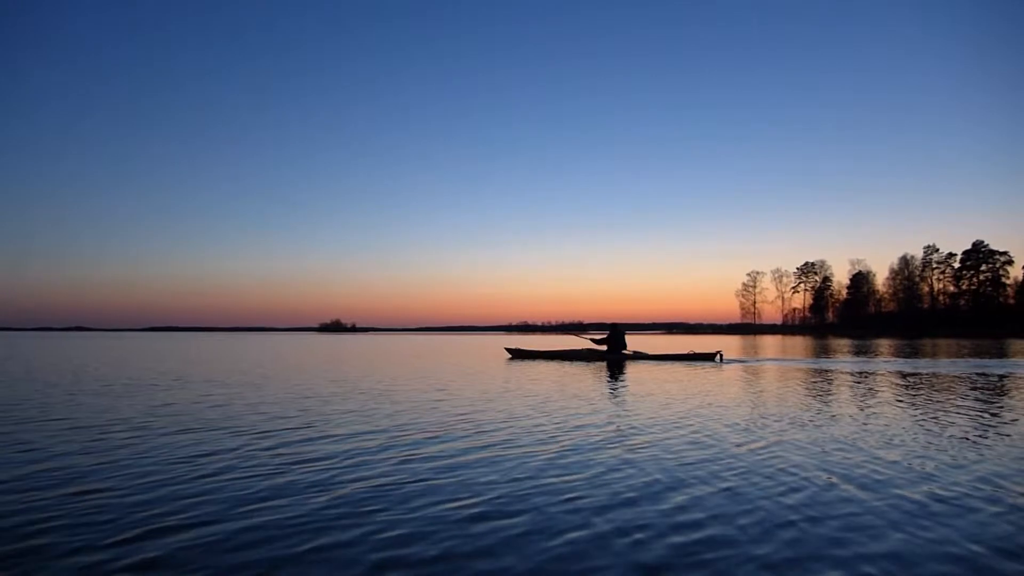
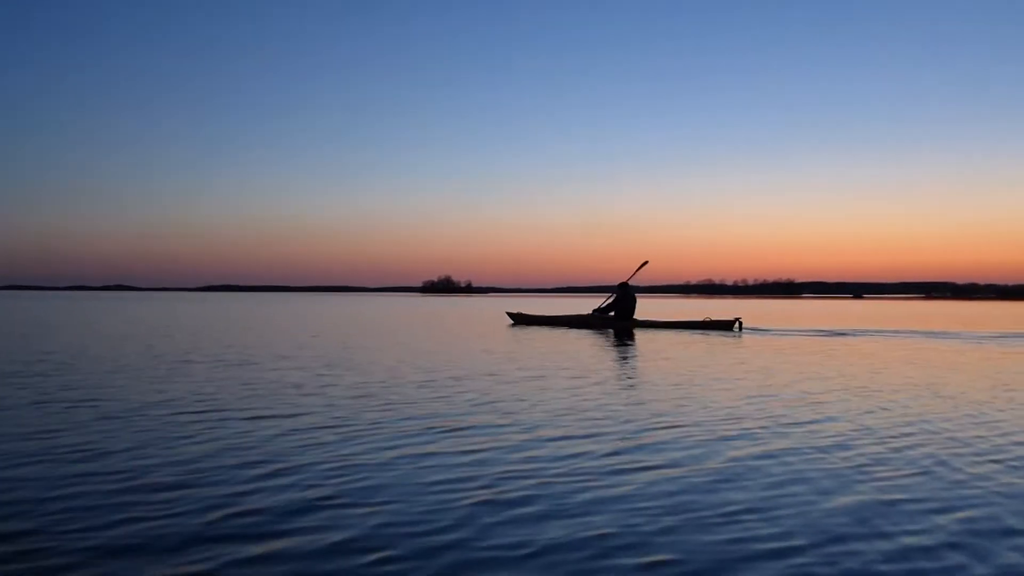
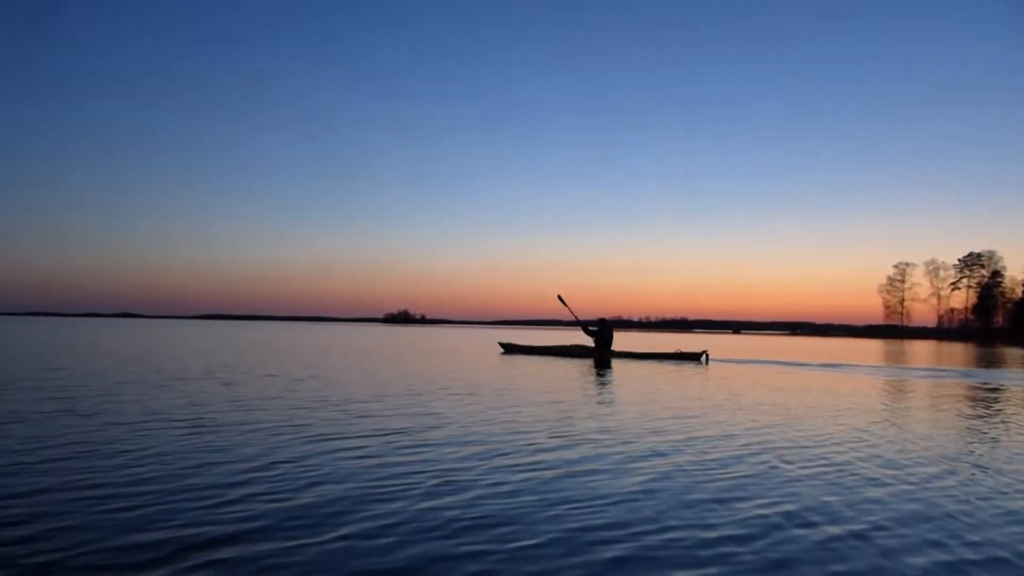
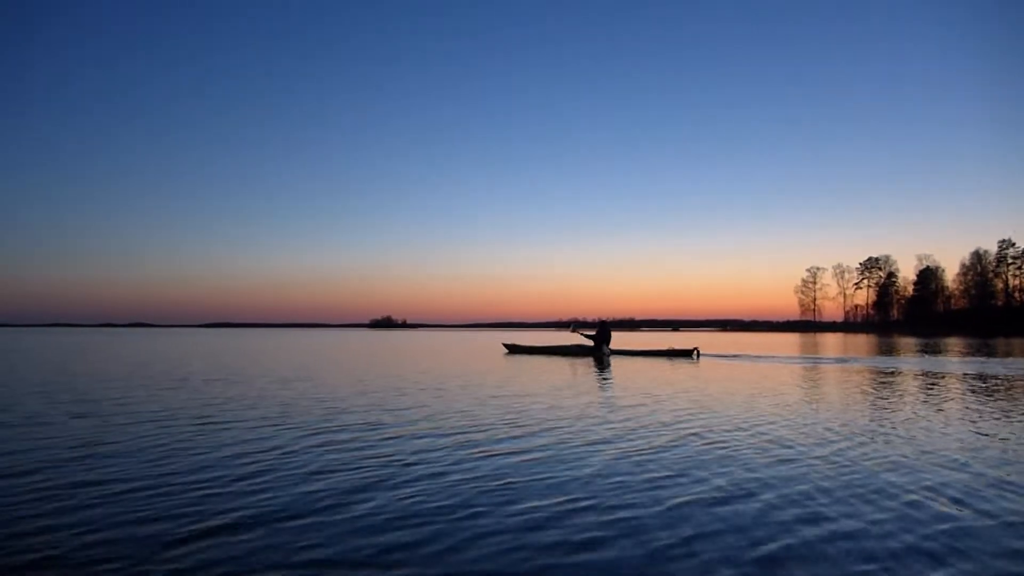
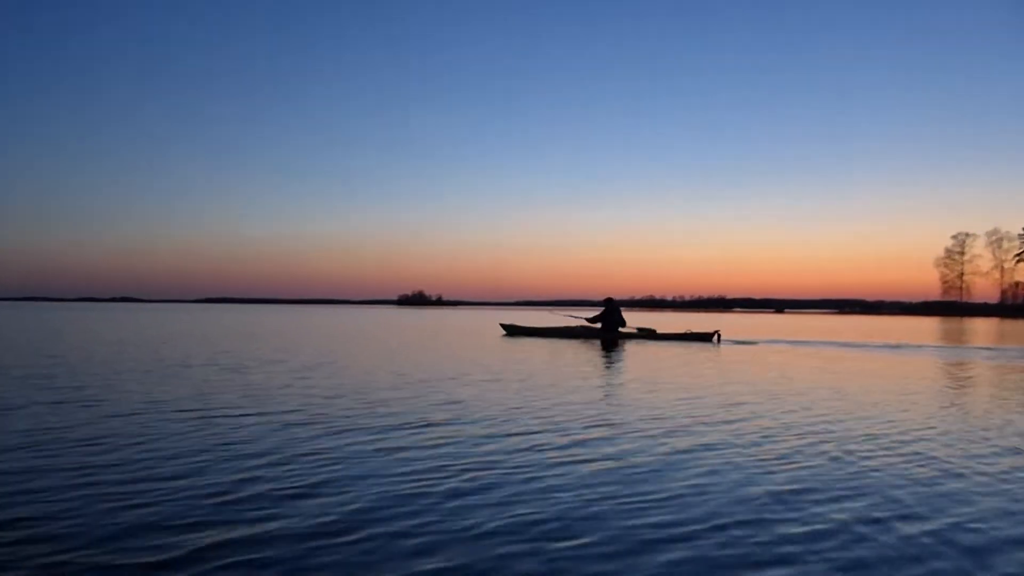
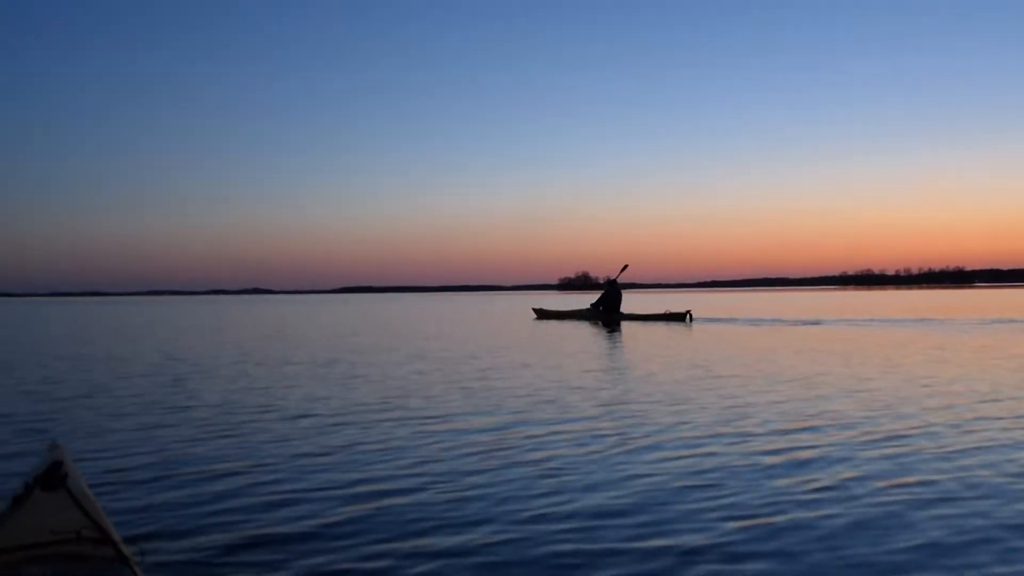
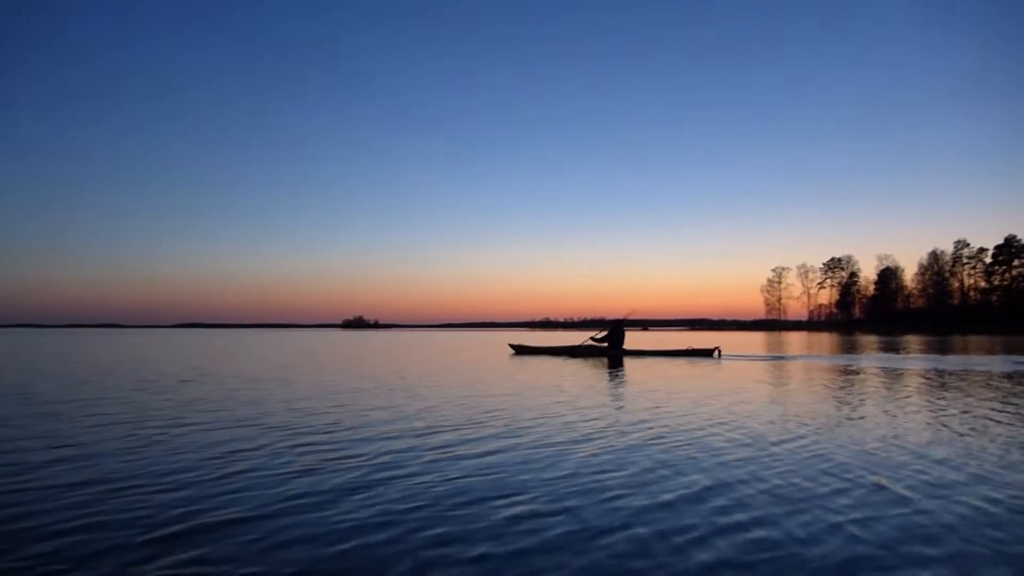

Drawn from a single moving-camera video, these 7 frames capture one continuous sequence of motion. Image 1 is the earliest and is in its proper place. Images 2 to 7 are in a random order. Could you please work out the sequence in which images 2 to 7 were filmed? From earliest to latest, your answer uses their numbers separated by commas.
7, 4, 3, 5, 2, 6
